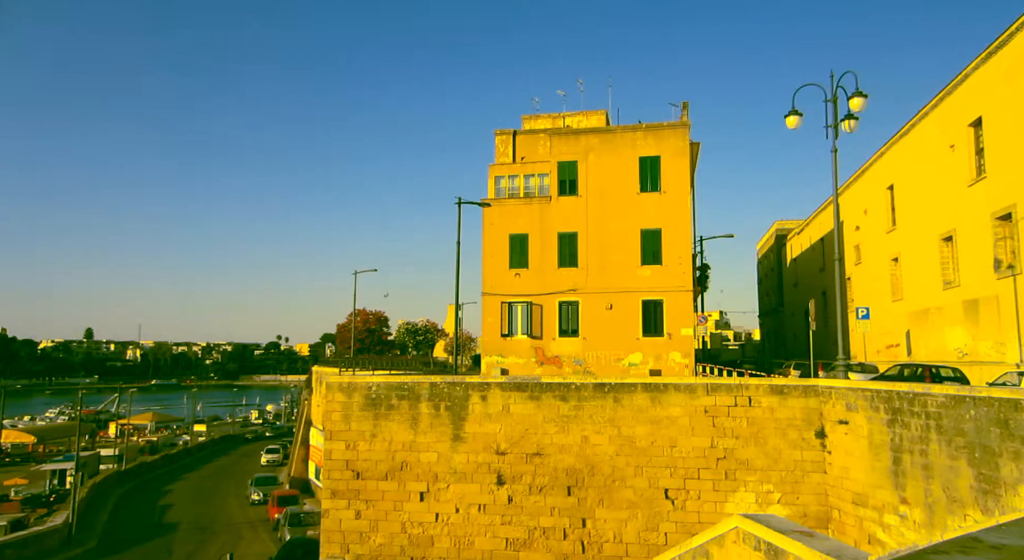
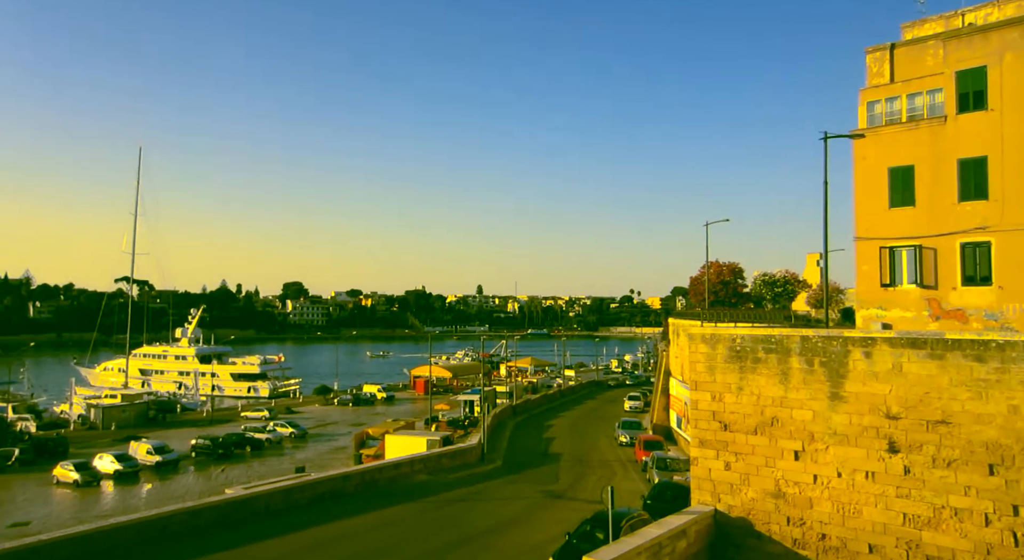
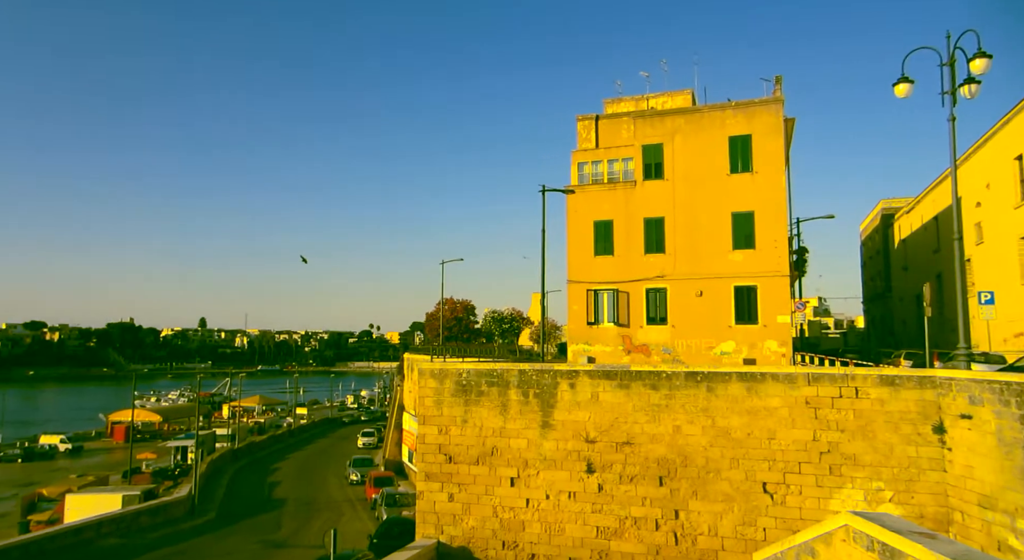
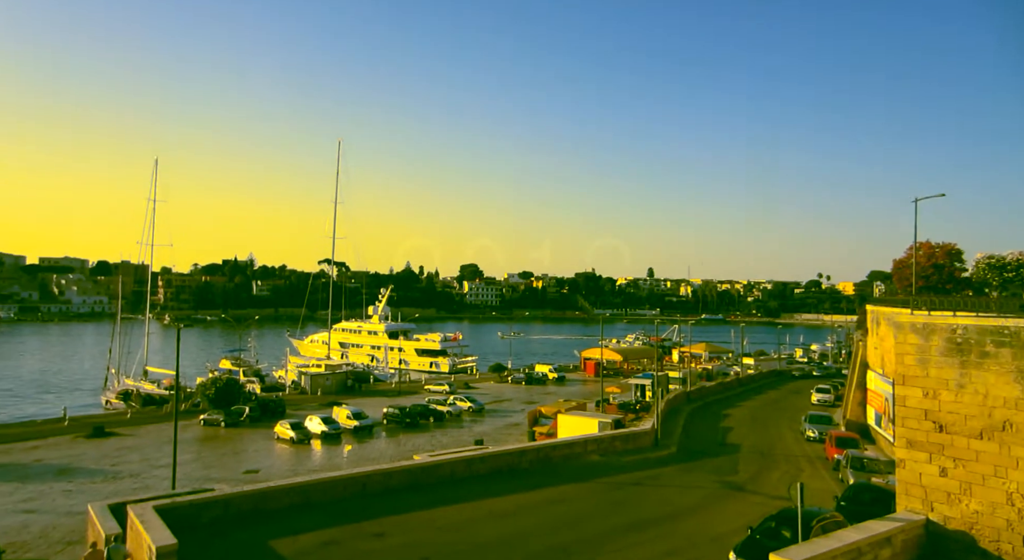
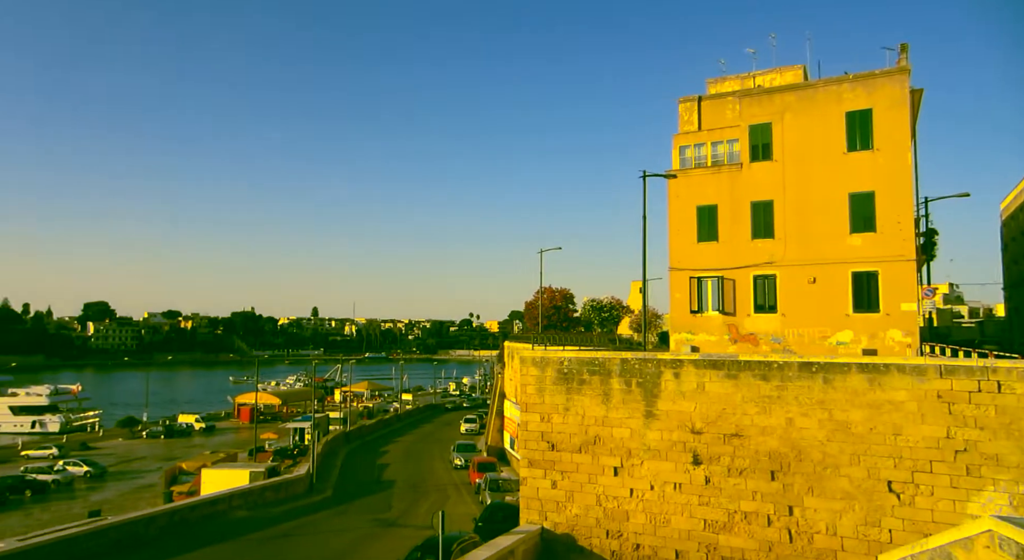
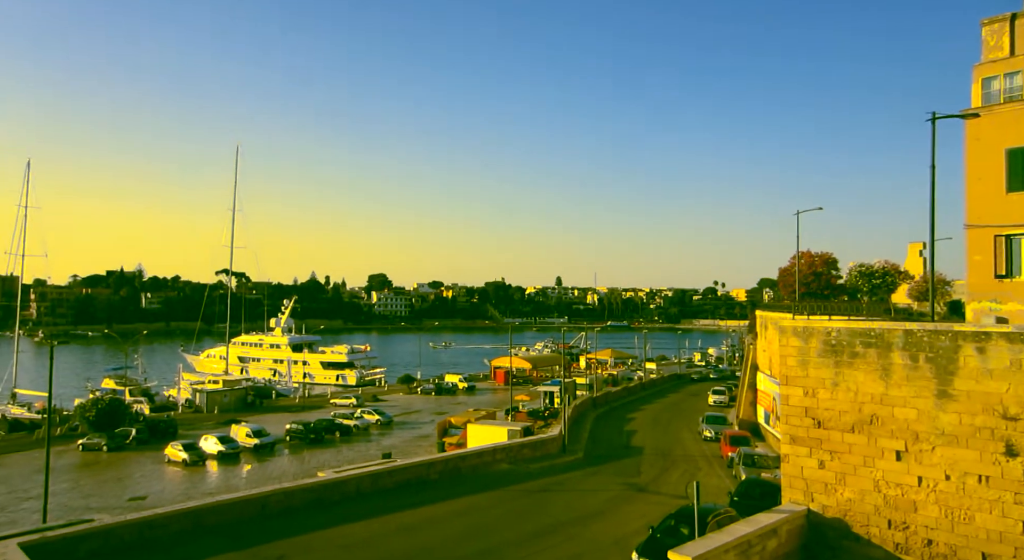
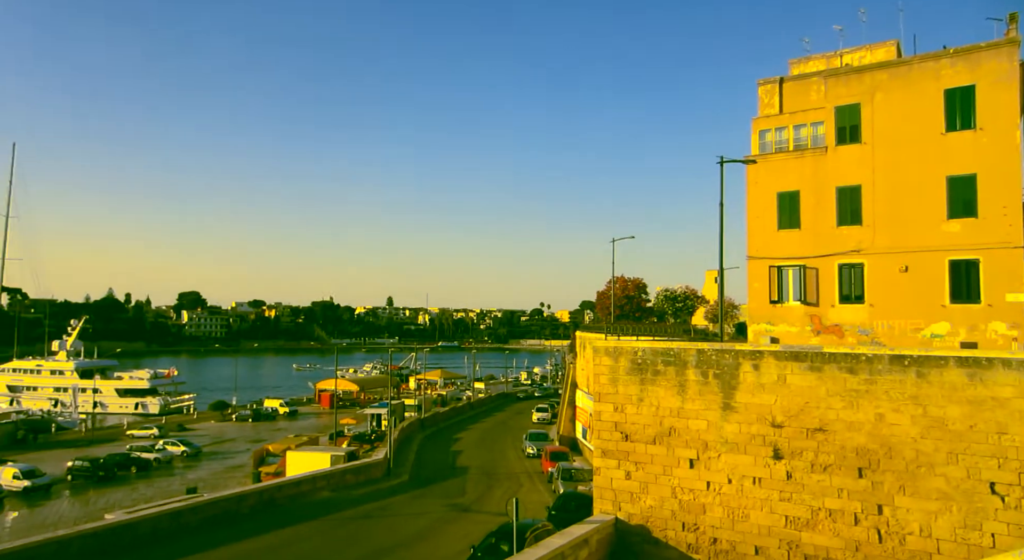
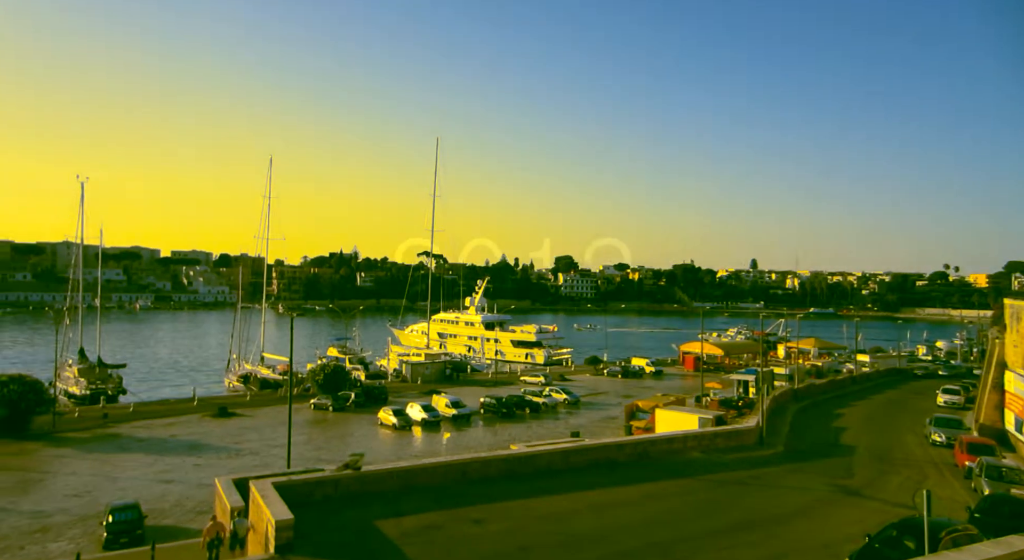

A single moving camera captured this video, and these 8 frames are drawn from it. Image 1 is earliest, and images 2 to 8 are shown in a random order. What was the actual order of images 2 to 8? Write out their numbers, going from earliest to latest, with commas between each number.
3, 5, 7, 2, 6, 4, 8
